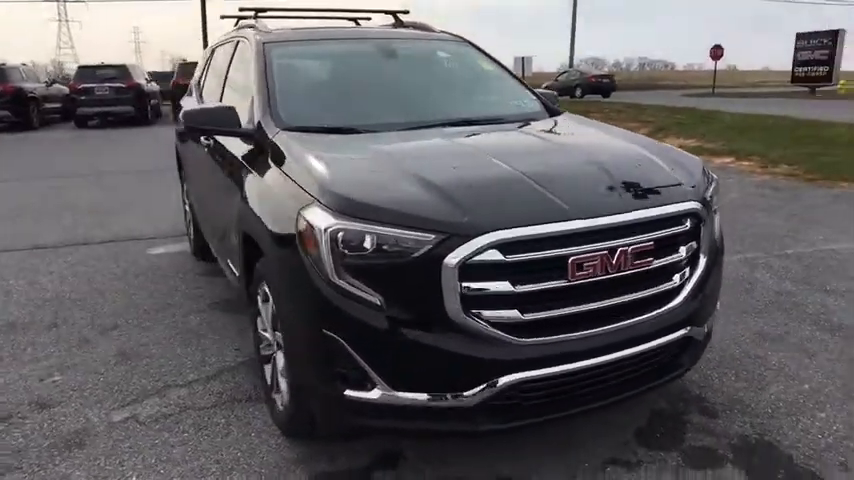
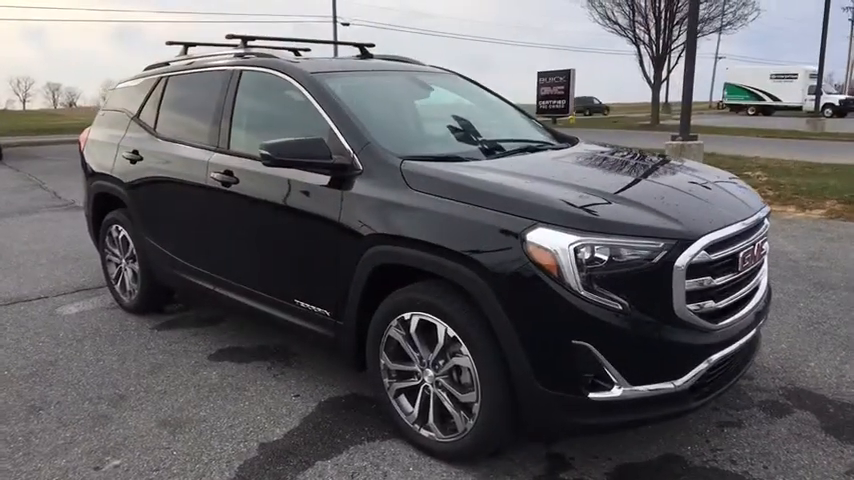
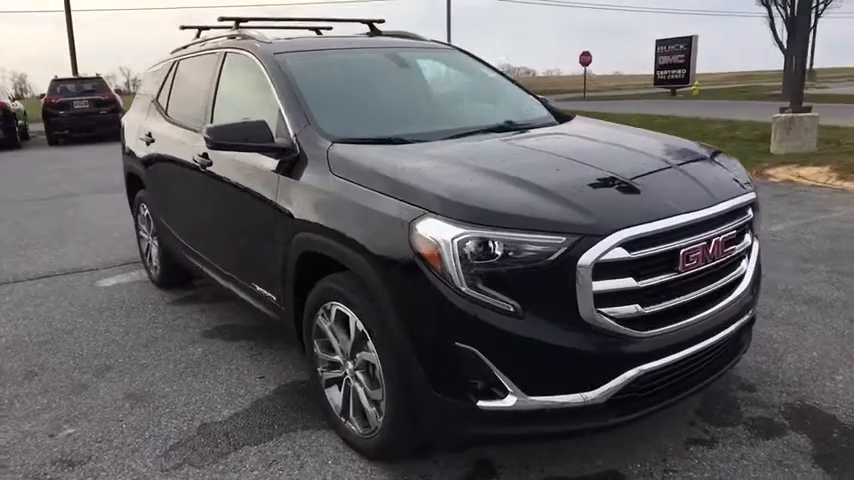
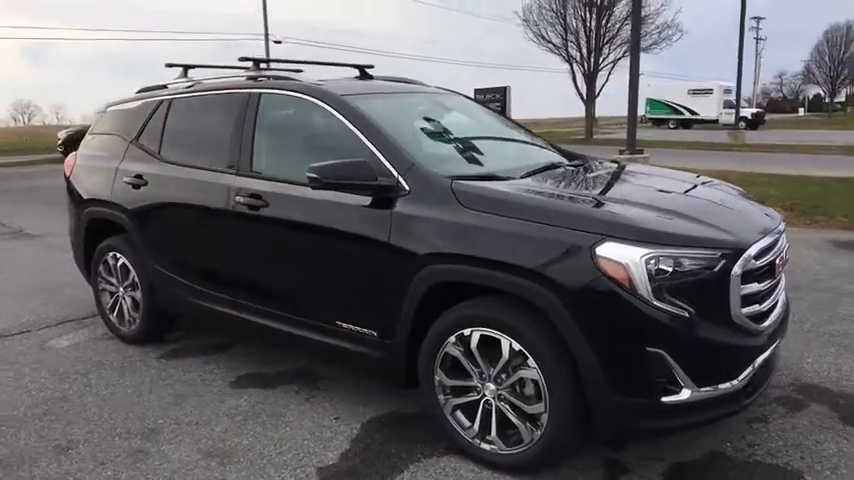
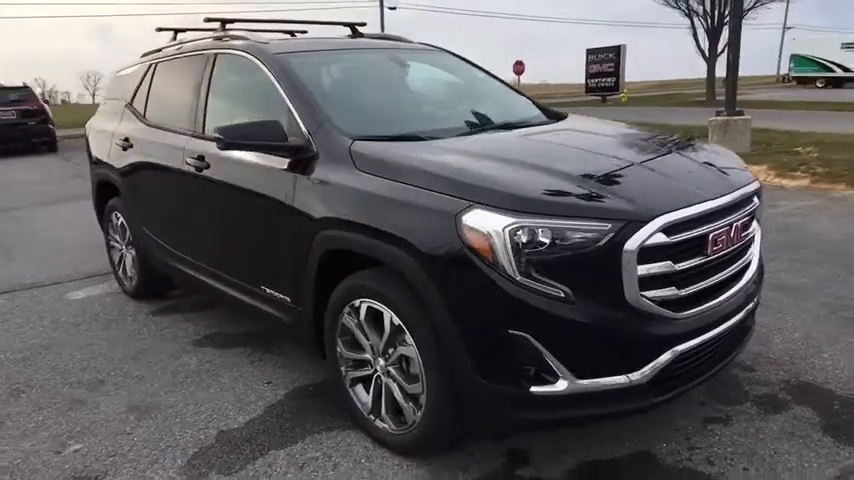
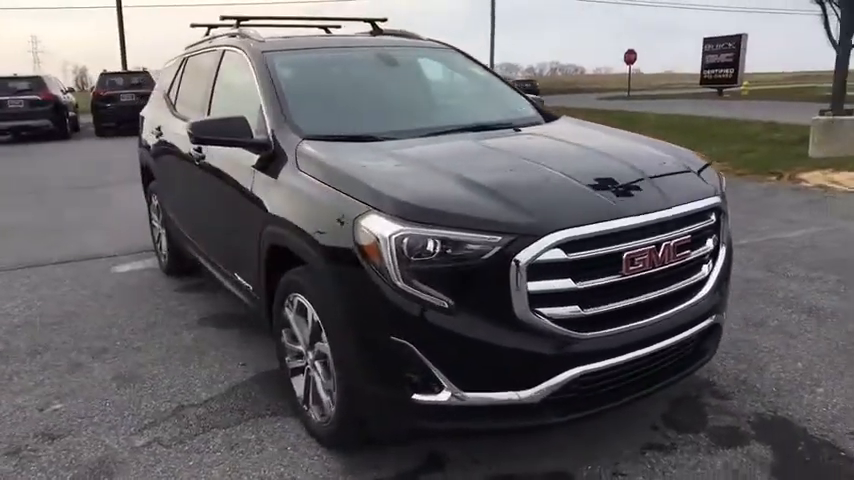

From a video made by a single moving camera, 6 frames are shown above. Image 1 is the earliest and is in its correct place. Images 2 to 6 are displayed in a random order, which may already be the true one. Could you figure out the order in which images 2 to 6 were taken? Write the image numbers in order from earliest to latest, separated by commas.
6, 3, 5, 2, 4
